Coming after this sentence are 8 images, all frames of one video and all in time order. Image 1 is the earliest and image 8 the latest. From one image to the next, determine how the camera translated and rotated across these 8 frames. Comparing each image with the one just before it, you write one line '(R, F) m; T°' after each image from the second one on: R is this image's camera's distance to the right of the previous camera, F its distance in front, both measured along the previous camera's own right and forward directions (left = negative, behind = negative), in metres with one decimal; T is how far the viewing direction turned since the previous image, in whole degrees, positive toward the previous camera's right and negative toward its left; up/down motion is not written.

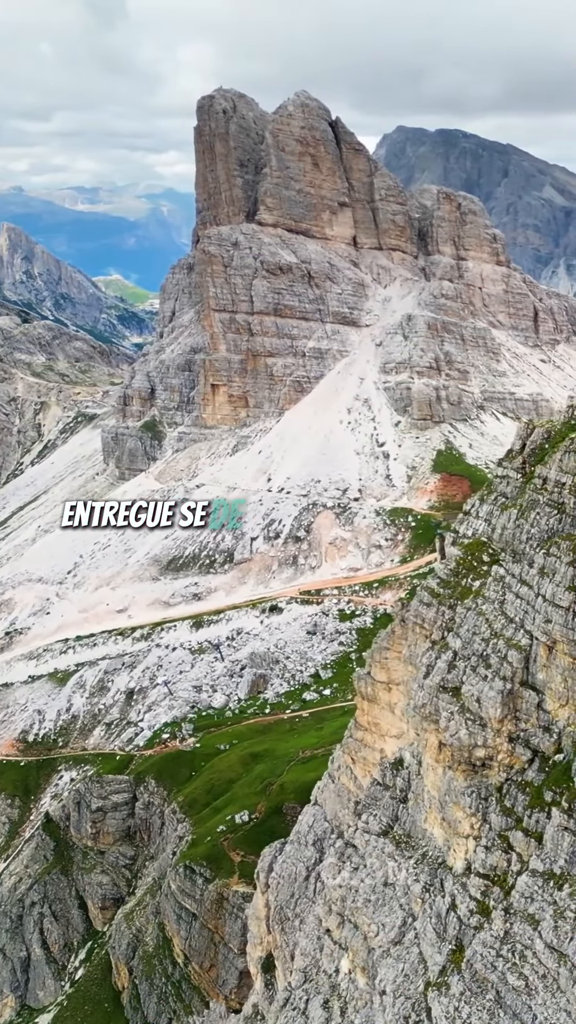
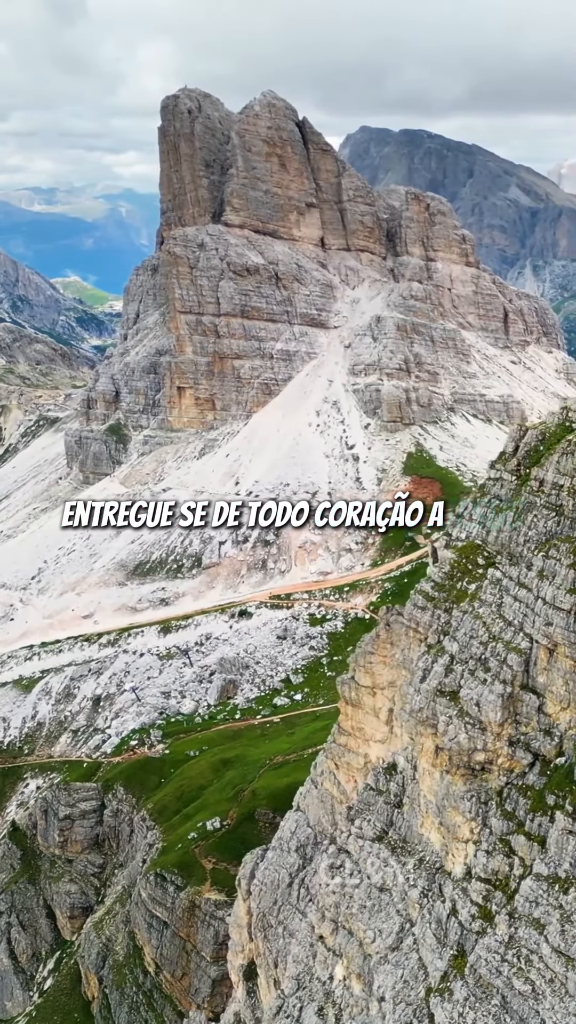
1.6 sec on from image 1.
(-1.0, +0.4) m; +3°
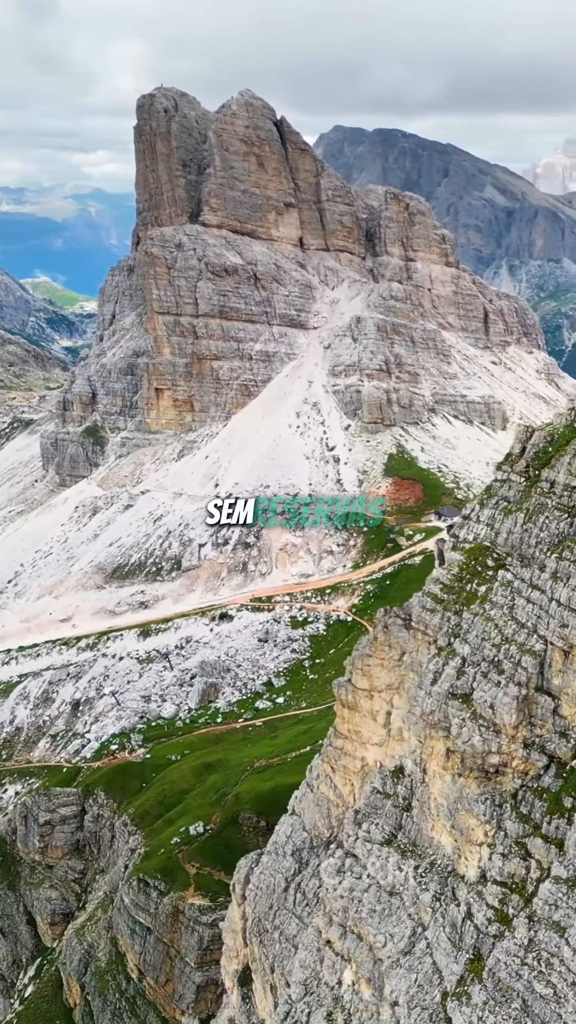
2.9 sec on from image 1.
(-1.1, +0.3) m; +2°
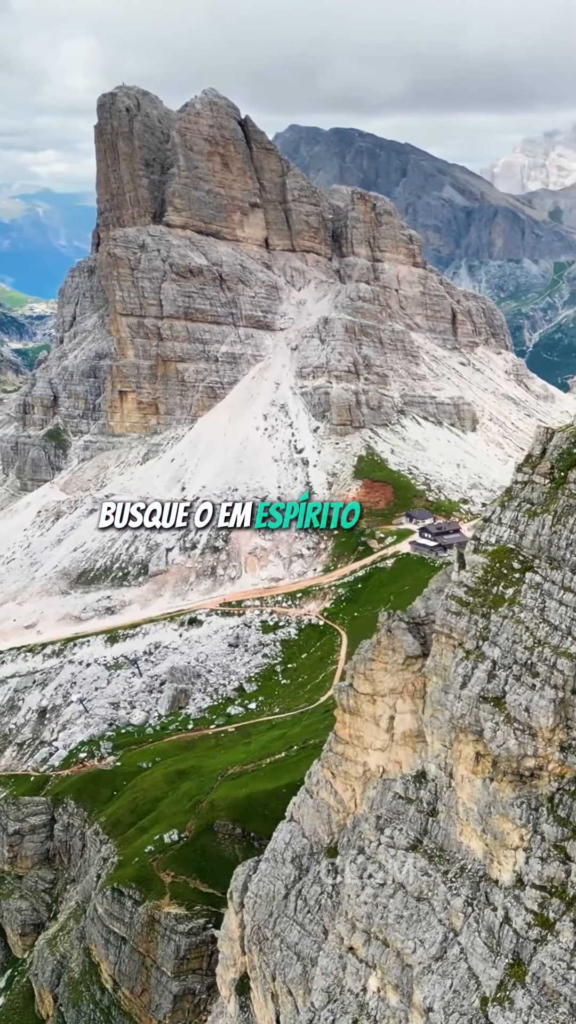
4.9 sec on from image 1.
(-2.3, +0.5) m; +3°
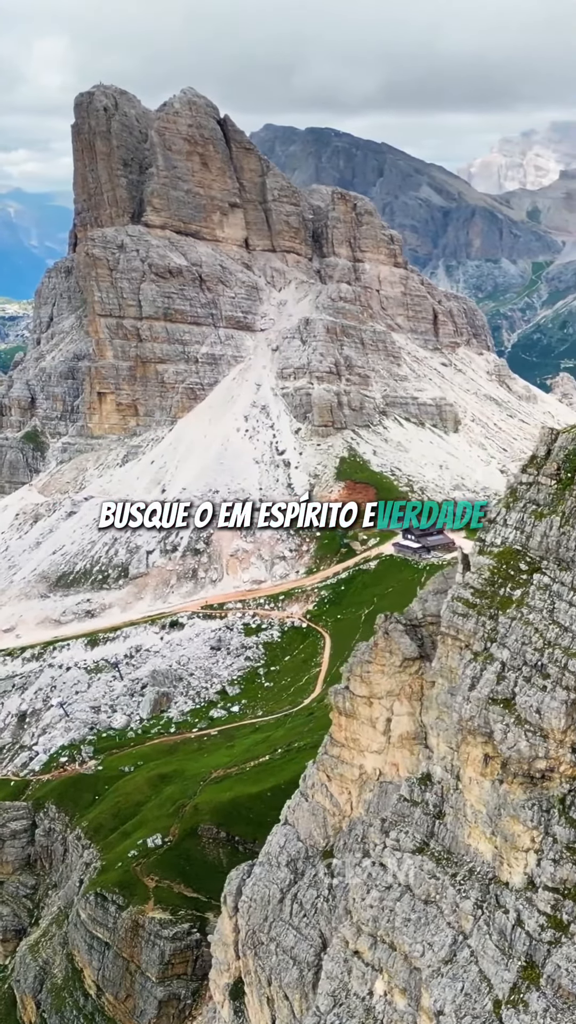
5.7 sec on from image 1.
(-1.0, +0.3) m; +2°
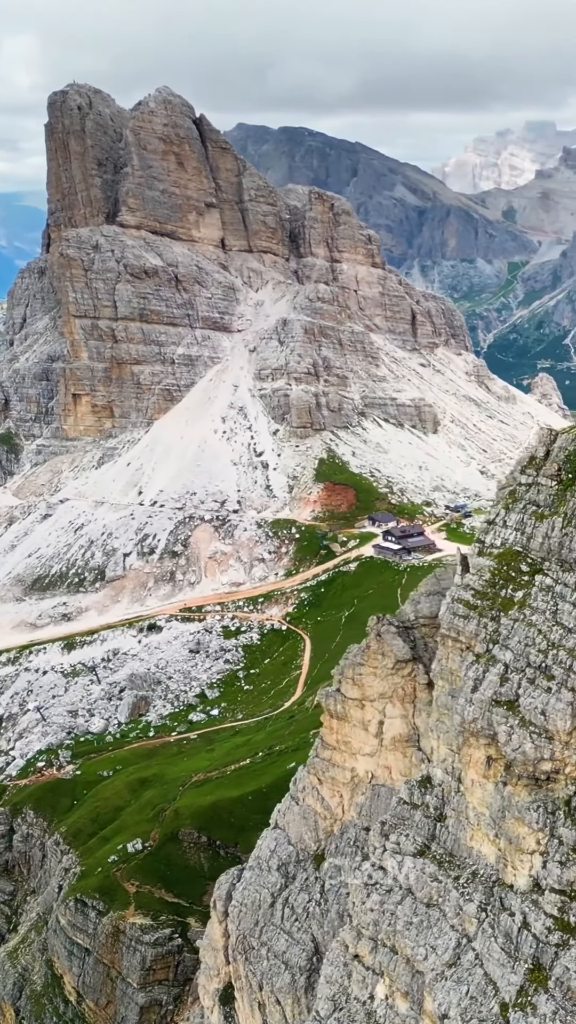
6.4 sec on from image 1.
(-0.9, +0.3) m; +2°
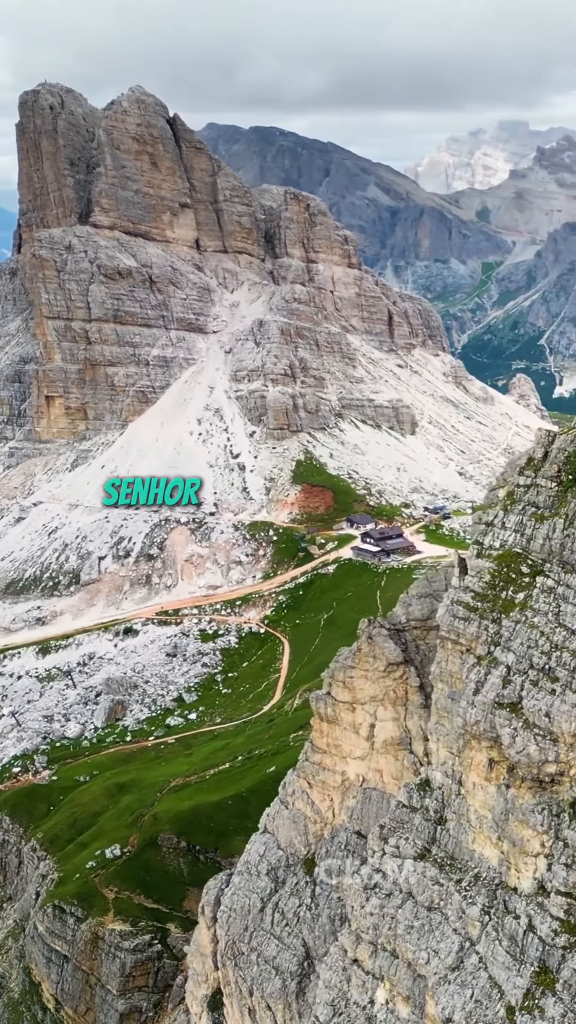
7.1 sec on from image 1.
(-0.9, +0.3) m; +2°
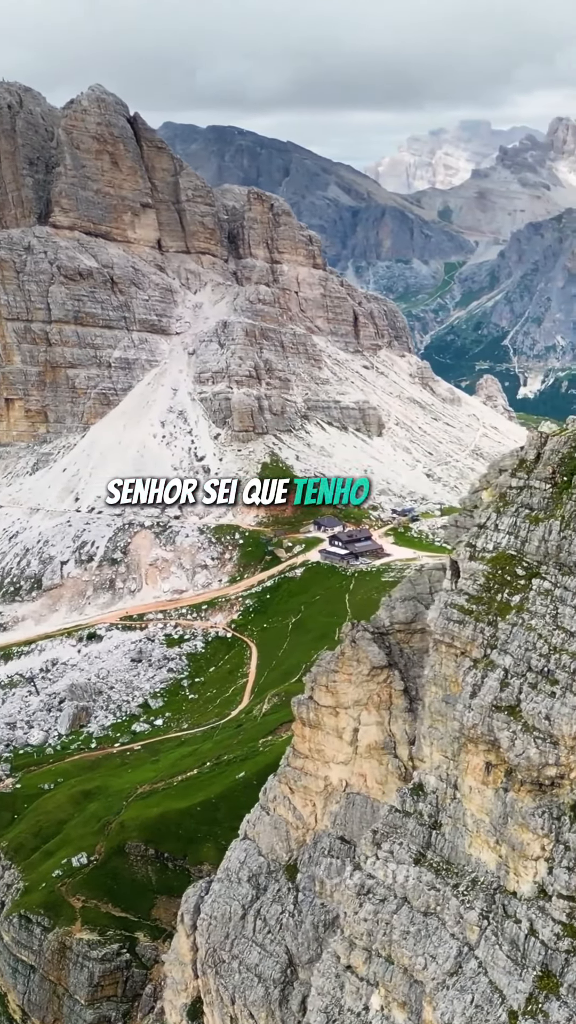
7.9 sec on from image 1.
(-1.1, +0.5) m; +3°
